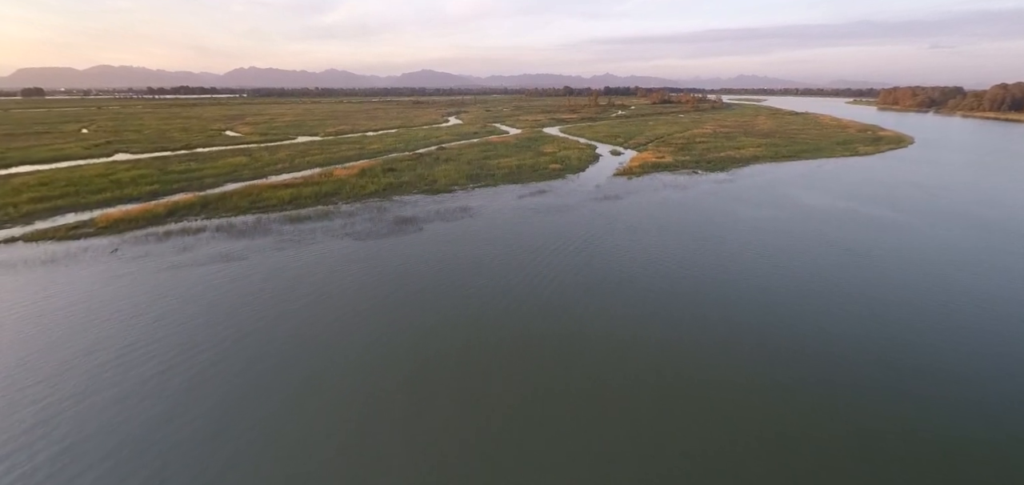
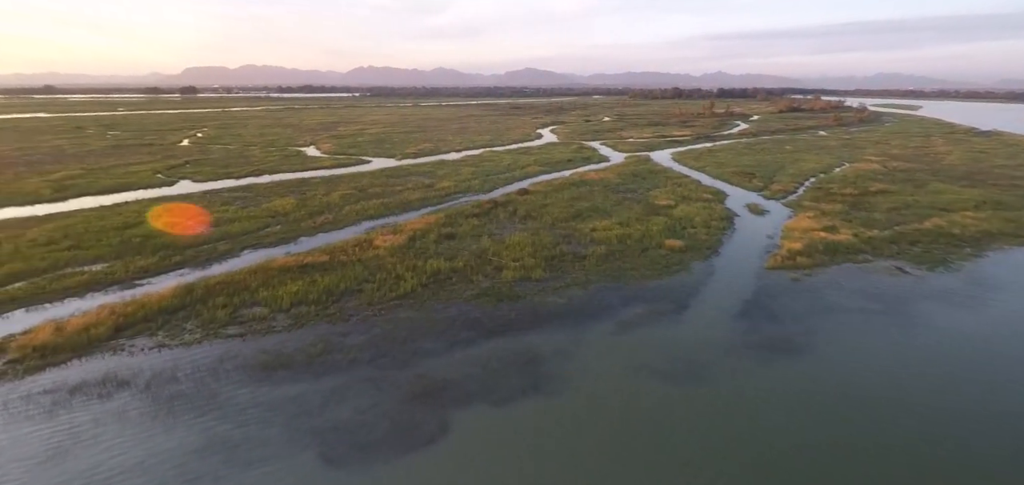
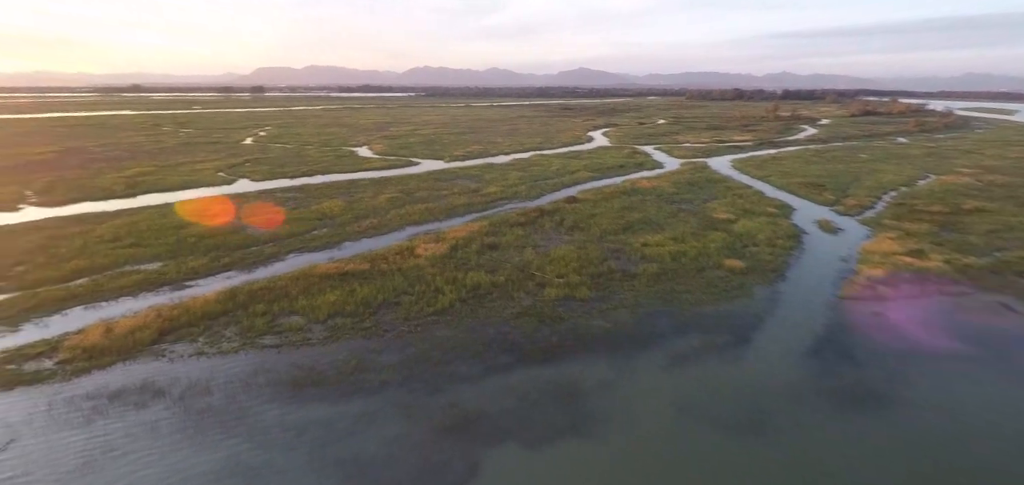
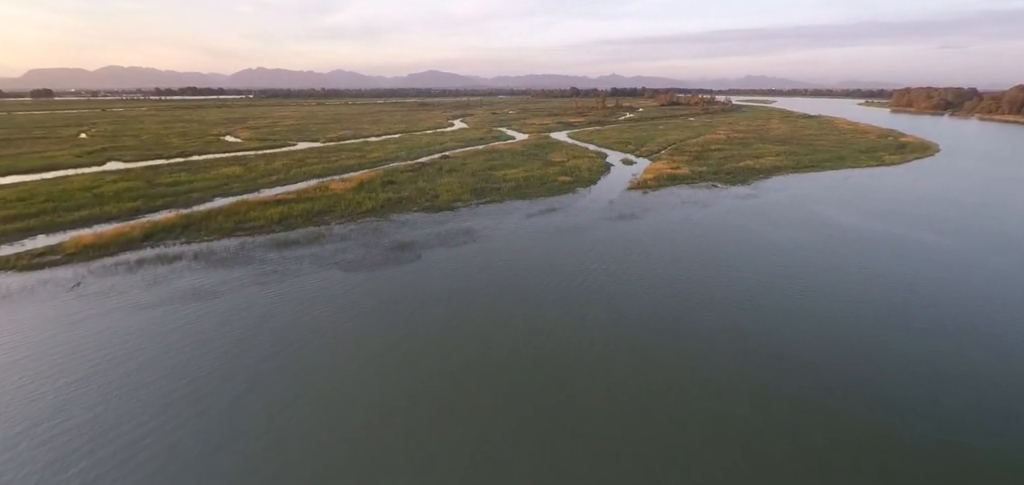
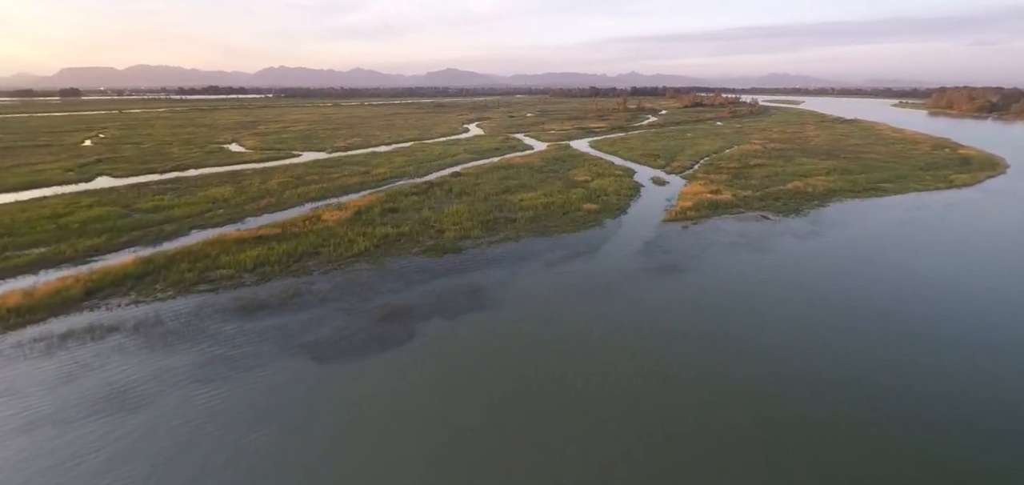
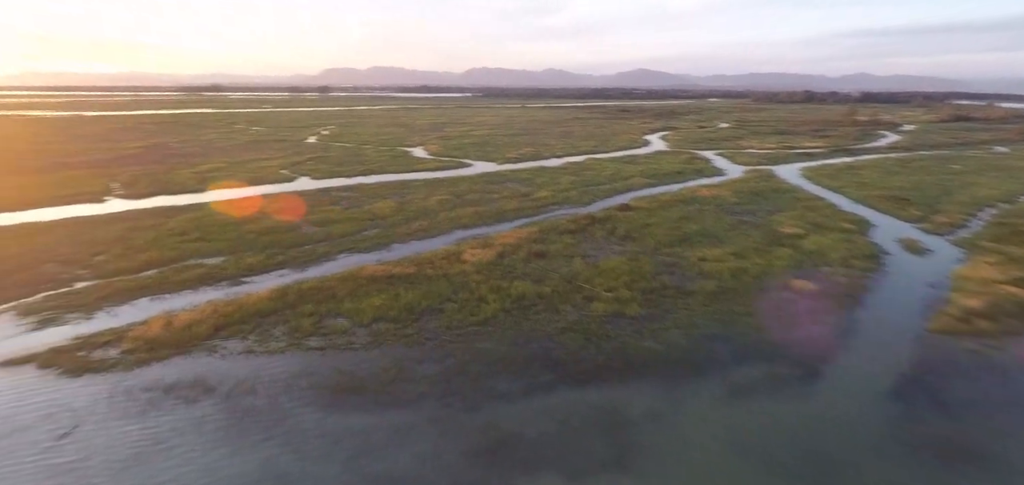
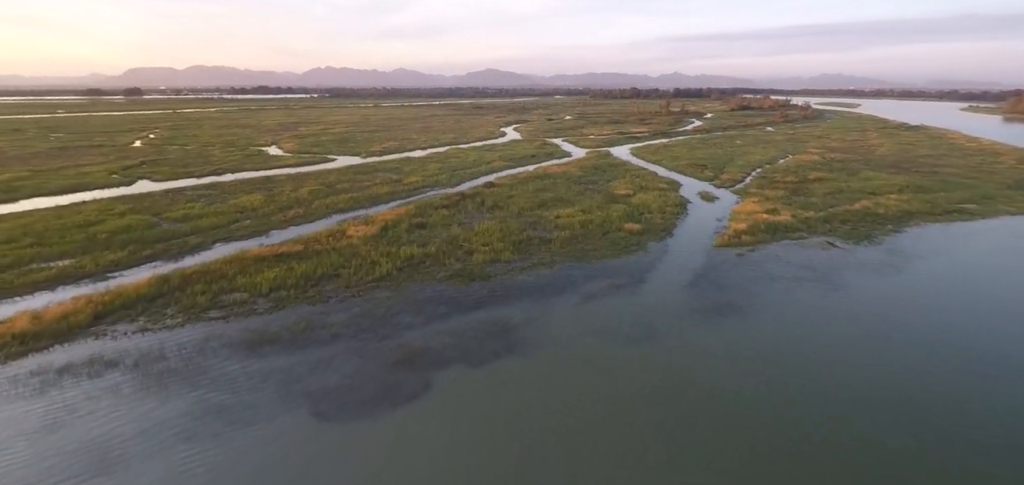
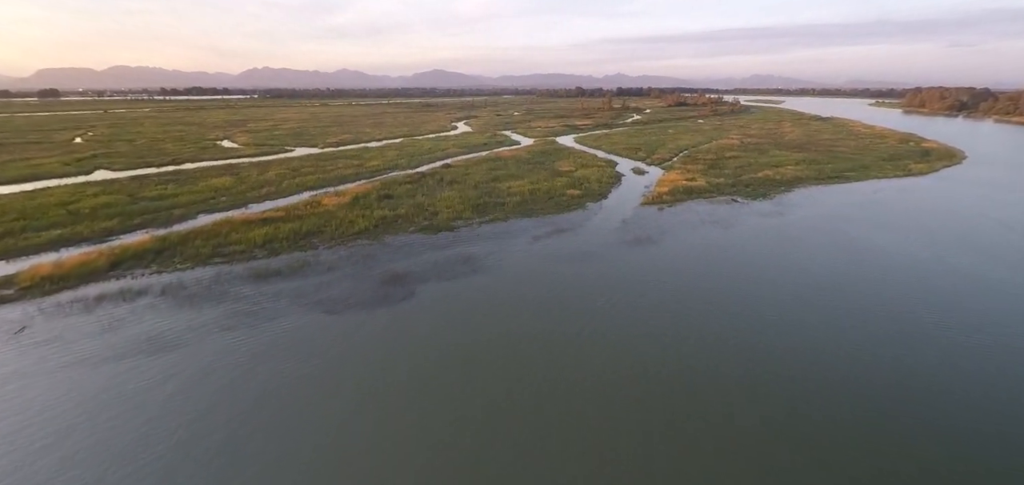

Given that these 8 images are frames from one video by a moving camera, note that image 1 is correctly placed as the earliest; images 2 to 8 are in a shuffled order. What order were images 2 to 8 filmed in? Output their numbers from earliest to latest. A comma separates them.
4, 8, 5, 7, 2, 3, 6
